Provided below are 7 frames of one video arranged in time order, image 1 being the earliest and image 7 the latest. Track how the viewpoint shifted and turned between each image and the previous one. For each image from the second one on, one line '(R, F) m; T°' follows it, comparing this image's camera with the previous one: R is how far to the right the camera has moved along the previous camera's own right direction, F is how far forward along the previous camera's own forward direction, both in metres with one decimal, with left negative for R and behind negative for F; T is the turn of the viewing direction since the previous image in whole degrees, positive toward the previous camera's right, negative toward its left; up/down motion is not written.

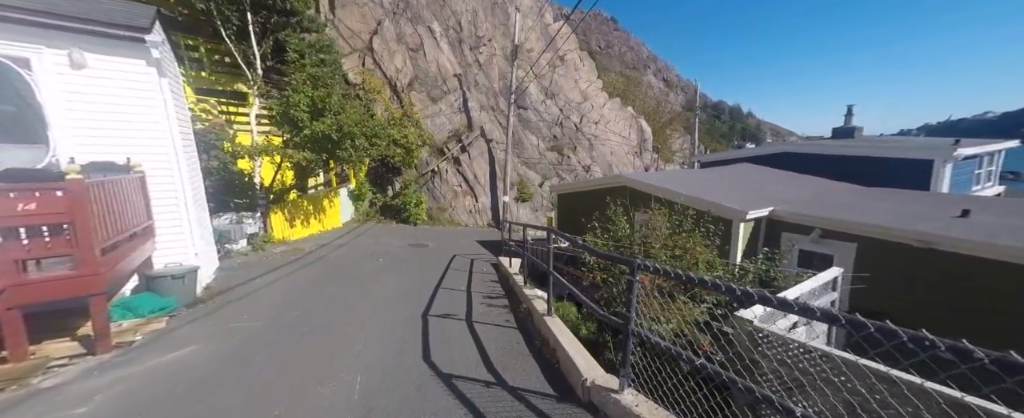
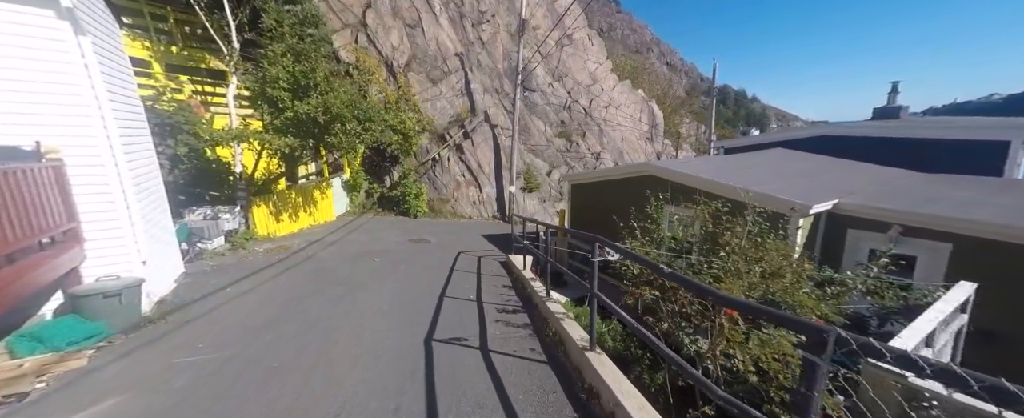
(-0.3, +1.1) m; 0°
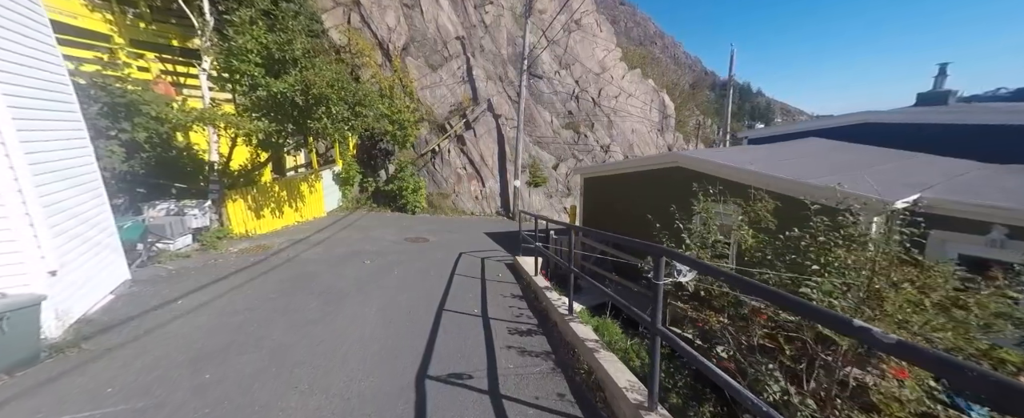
(-0.2, +1.0) m; 0°
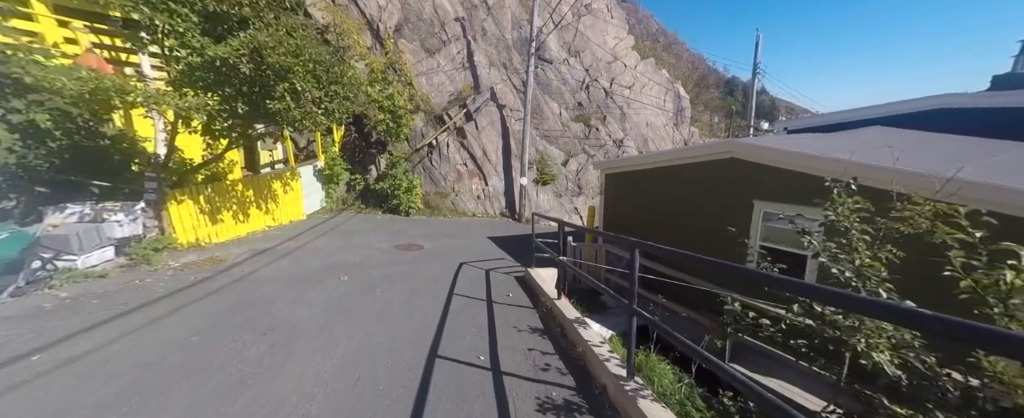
(-0.2, +1.5) m; 0°
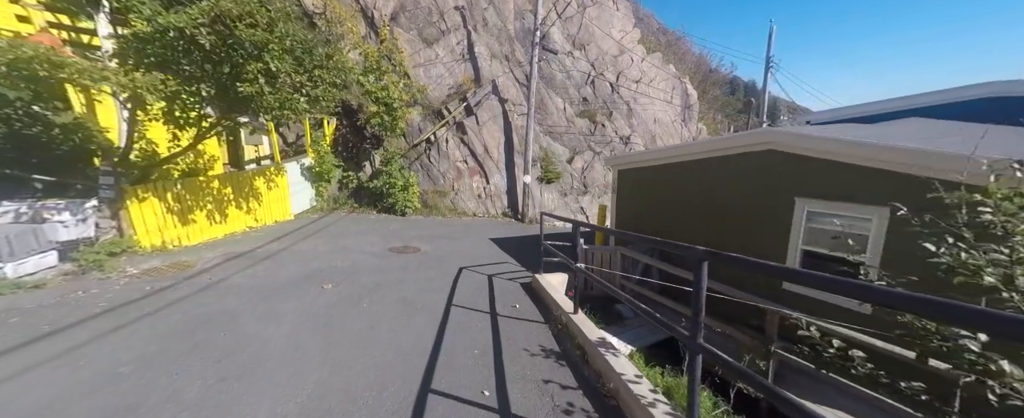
(-0.1, +0.7) m; 0°
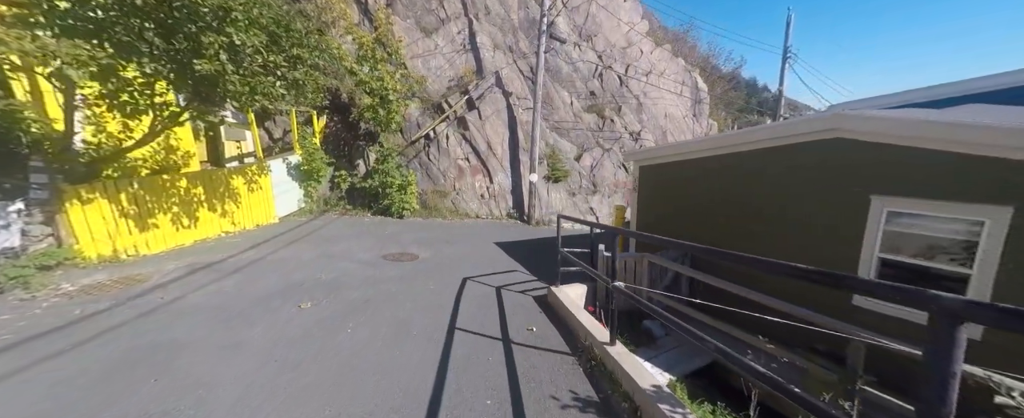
(-0.2, +0.9) m; 0°
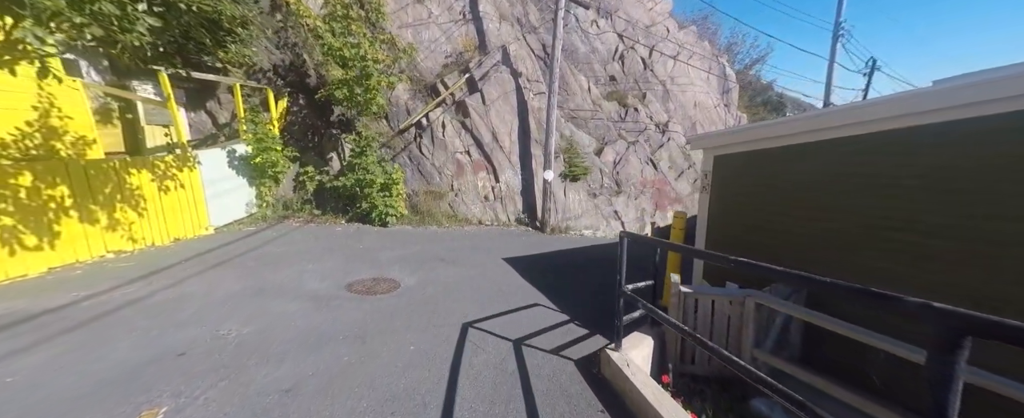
(-0.3, +2.1) m; 0°
